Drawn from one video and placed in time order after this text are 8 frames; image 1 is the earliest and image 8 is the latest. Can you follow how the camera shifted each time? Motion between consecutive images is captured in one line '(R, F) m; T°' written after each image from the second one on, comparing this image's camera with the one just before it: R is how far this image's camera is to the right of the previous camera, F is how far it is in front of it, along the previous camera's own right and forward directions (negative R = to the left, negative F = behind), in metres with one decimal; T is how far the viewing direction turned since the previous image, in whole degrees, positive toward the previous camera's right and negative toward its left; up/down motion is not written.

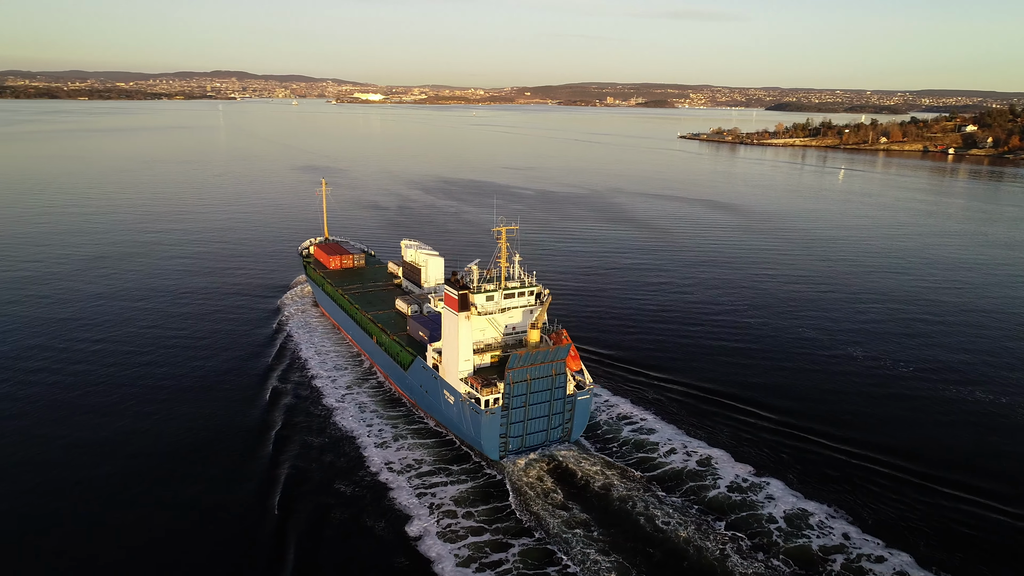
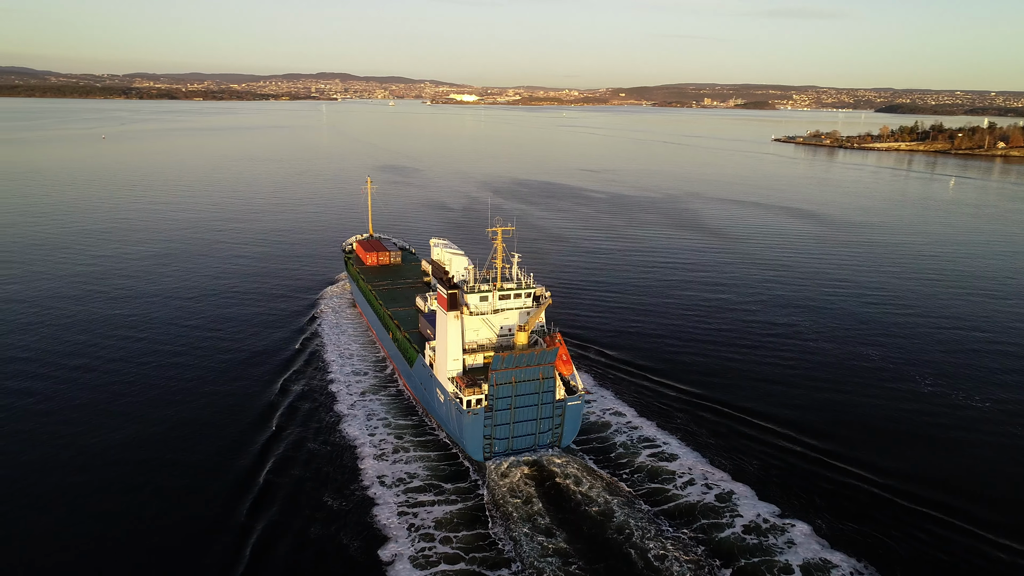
(+2.1, +1.2) m; -7°
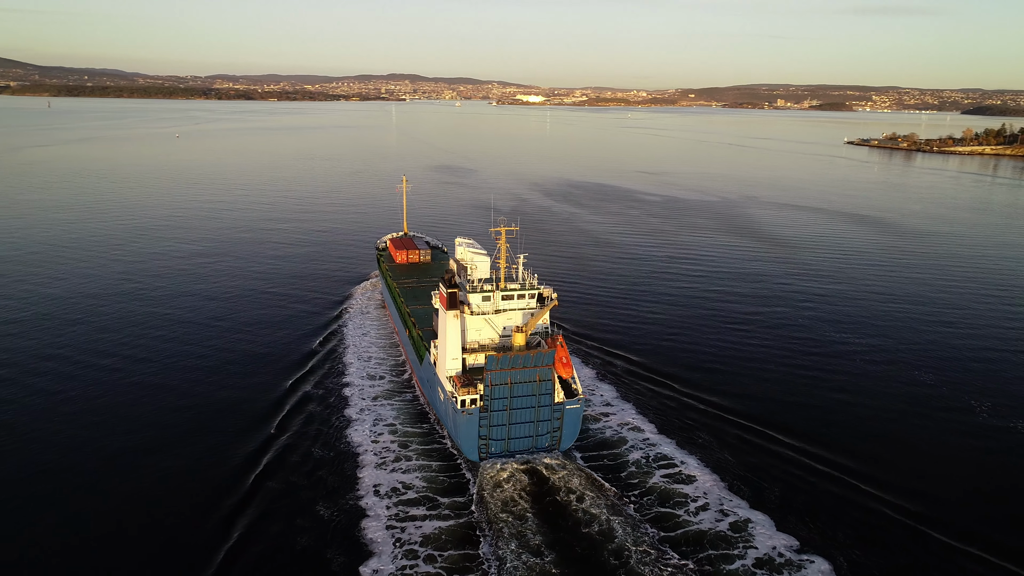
(+1.4, +0.9) m; -5°
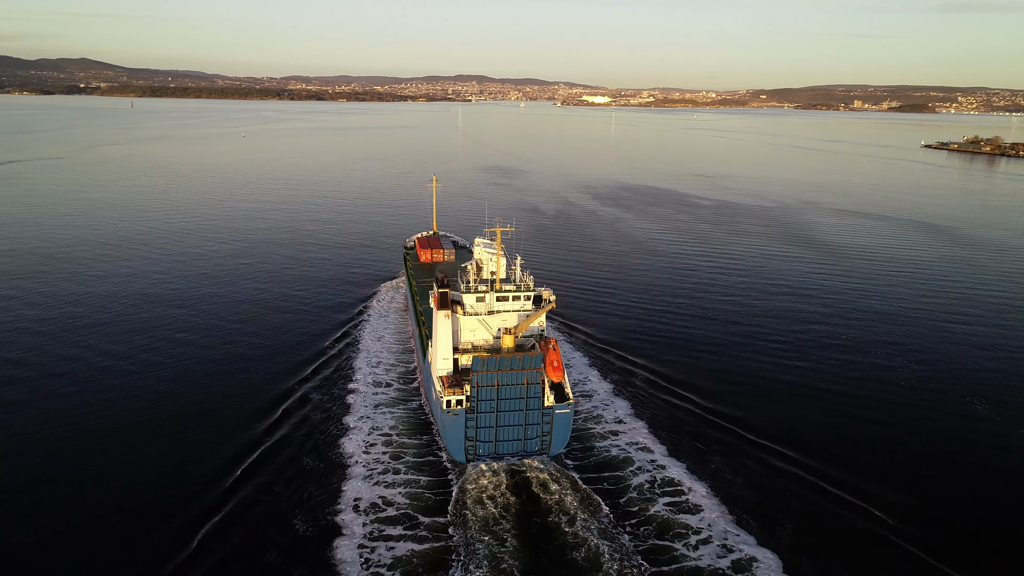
(+1.6, +1.1) m; -5°
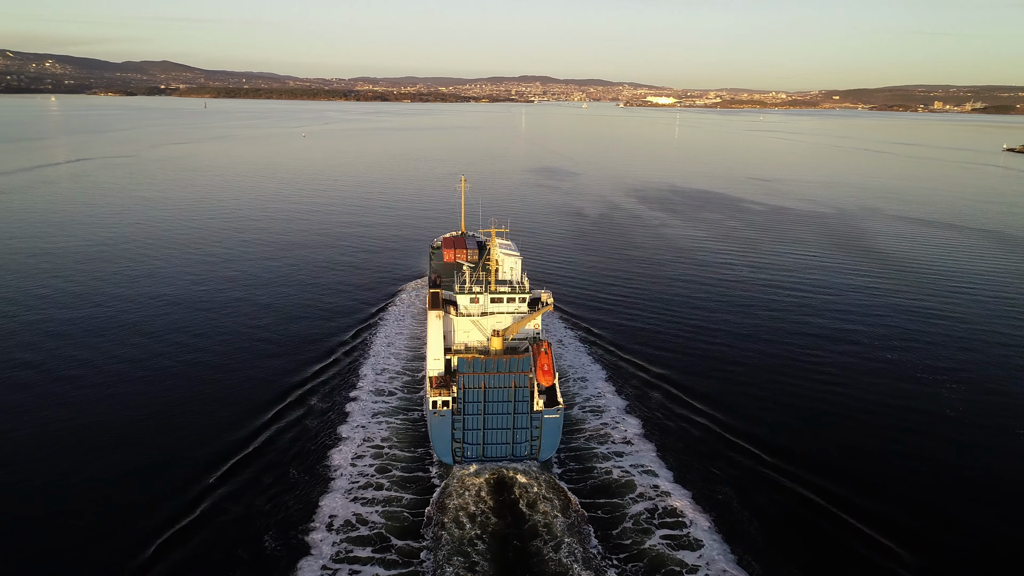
(+1.6, +1.1) m; -5°
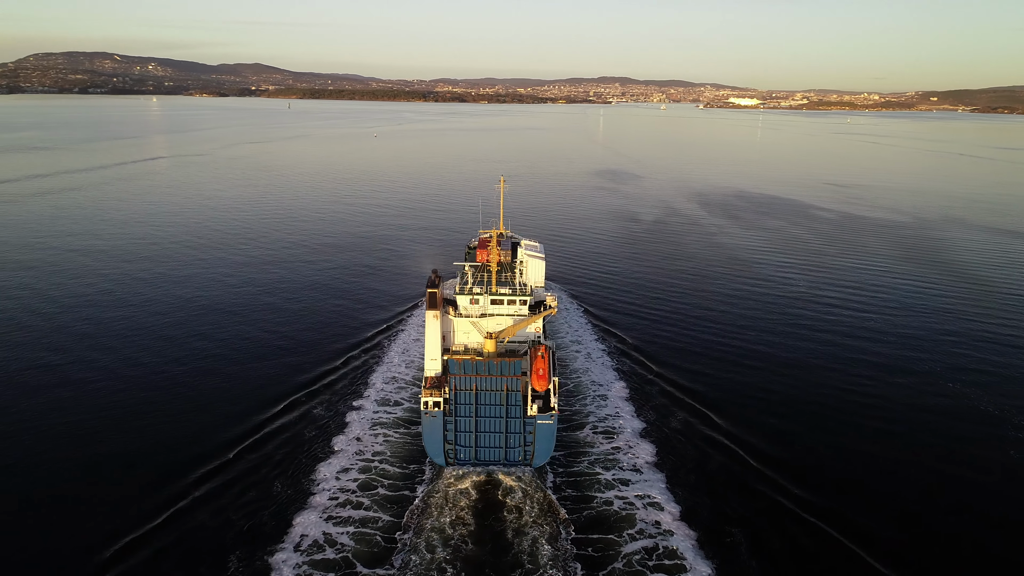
(+1.9, +1.3) m; -6°
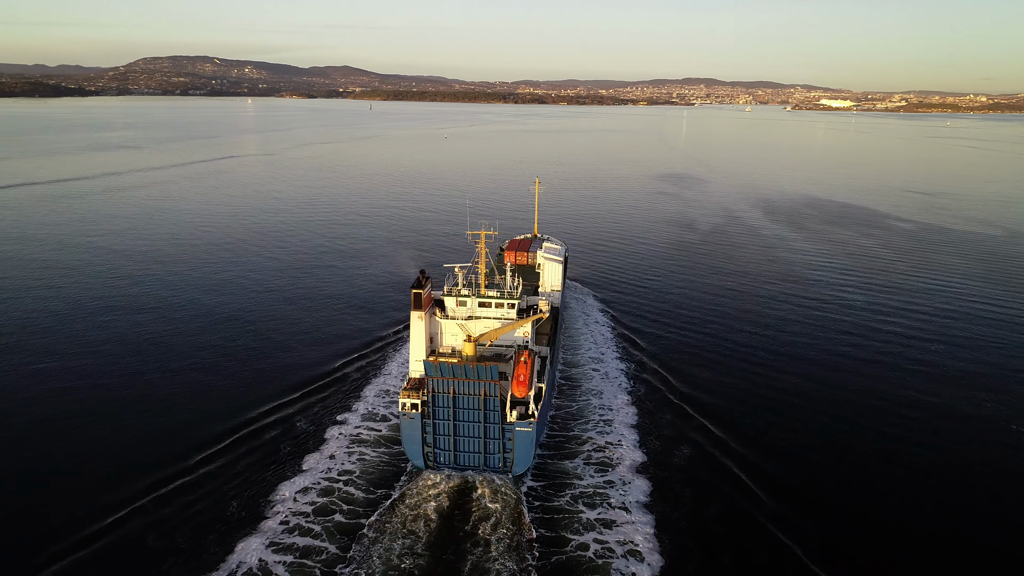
(+2.3, +1.7) m; -6°
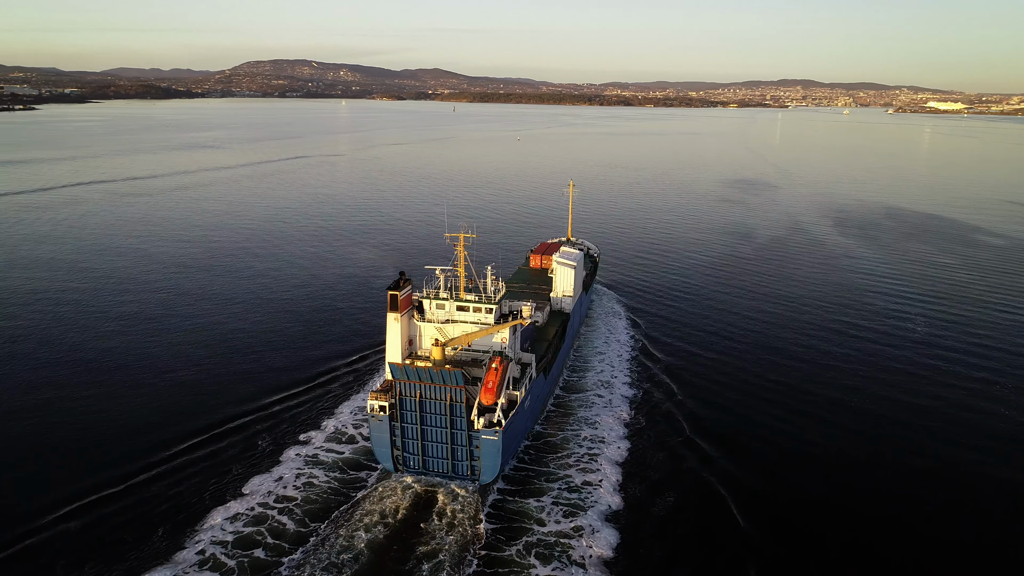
(+2.8, +2.0) m; -7°
